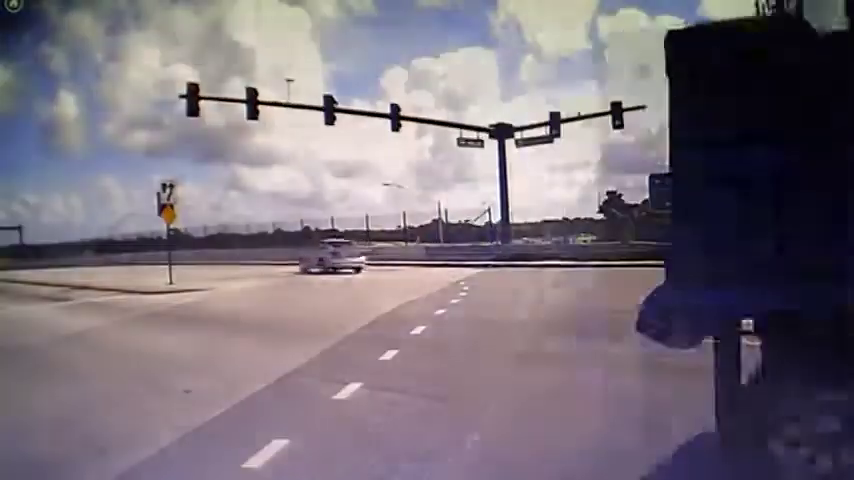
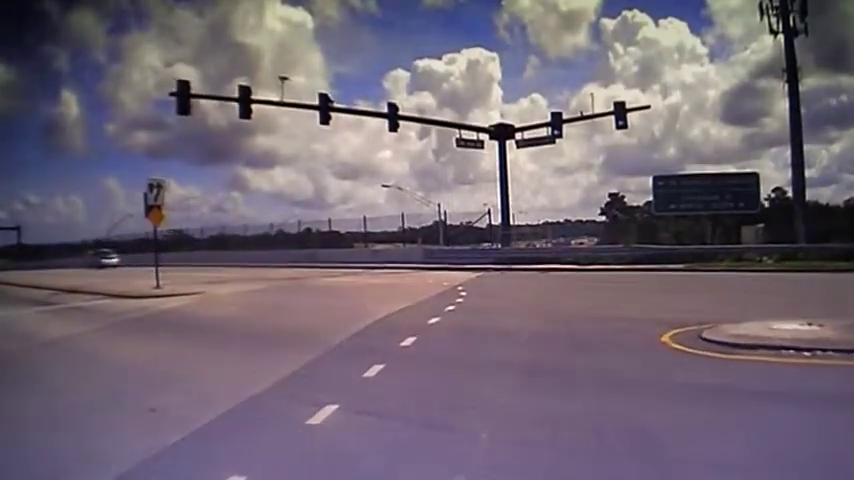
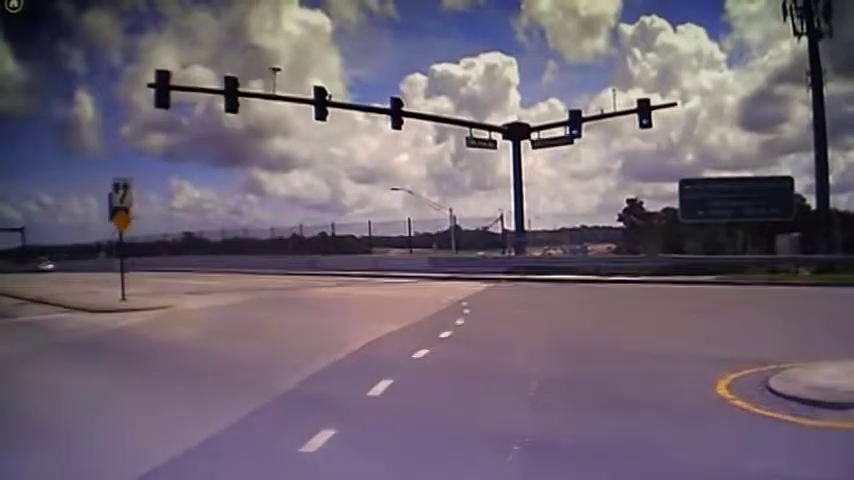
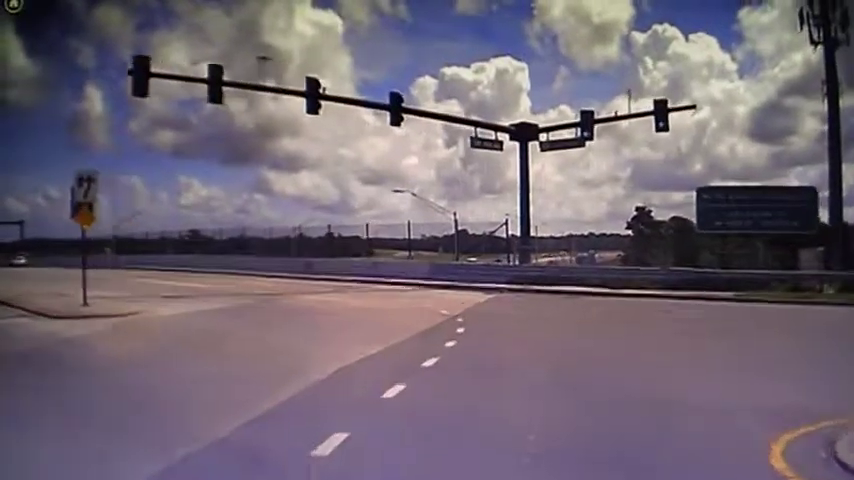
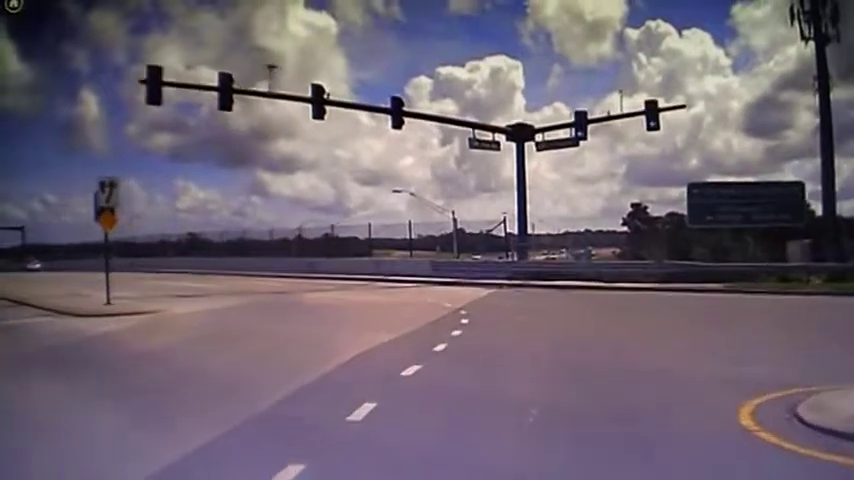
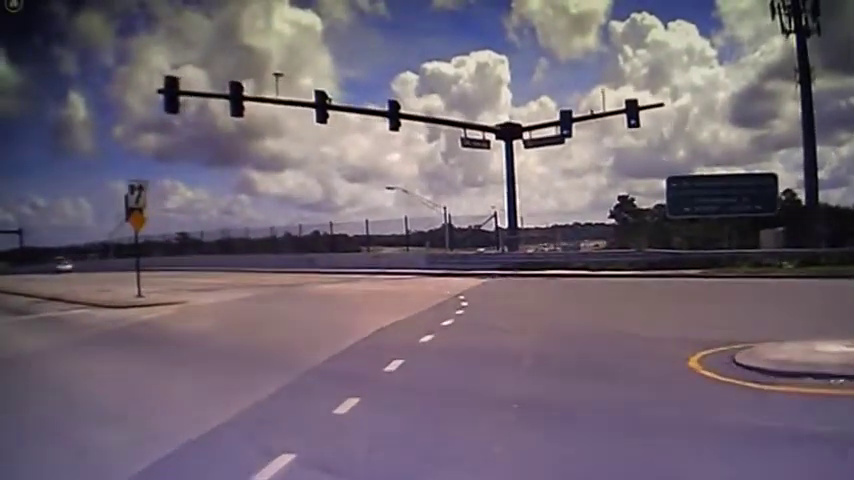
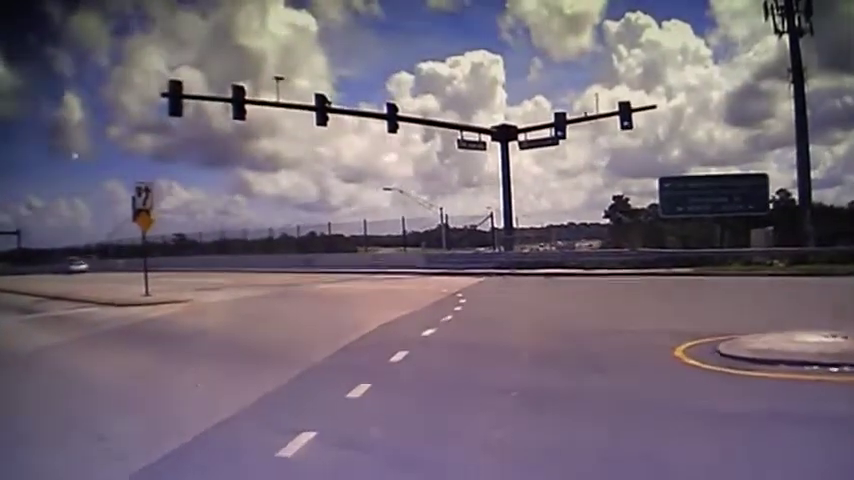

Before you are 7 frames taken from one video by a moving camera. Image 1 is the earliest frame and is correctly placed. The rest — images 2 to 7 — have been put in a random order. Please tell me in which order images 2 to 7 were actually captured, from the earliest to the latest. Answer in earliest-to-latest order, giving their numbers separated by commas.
2, 7, 6, 3, 5, 4
